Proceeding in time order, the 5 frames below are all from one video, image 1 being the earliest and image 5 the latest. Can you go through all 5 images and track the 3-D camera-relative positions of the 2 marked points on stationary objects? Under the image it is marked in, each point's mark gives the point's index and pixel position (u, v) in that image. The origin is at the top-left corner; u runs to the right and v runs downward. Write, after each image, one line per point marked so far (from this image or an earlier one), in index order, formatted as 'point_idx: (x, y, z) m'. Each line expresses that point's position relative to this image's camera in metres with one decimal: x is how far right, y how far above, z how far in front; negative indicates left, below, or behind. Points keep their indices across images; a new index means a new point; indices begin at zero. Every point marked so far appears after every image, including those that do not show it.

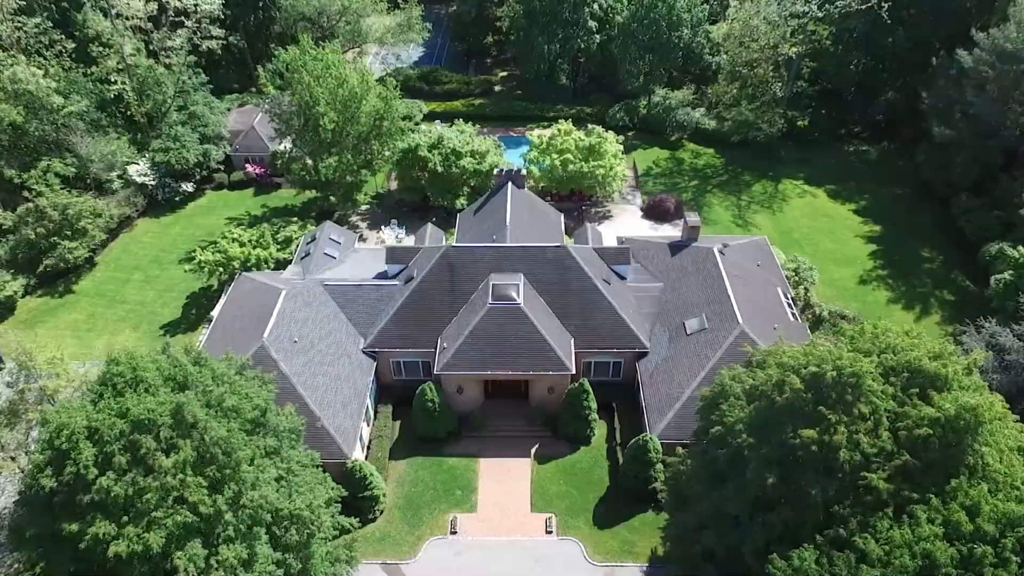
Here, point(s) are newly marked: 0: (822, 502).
0: (+8.5, -5.9, +18.0) m
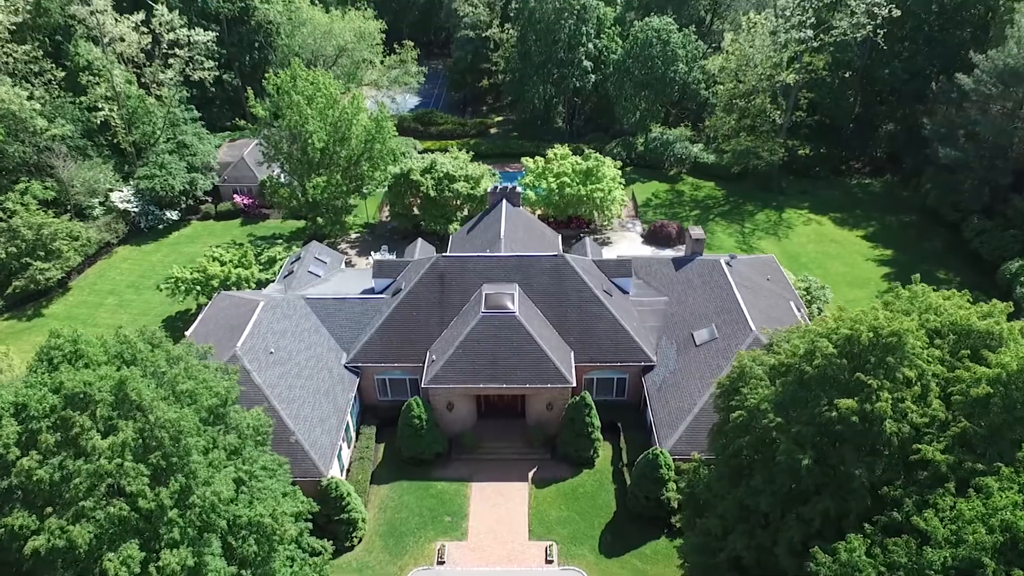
0: (+8.3, -4.6, +15.4) m
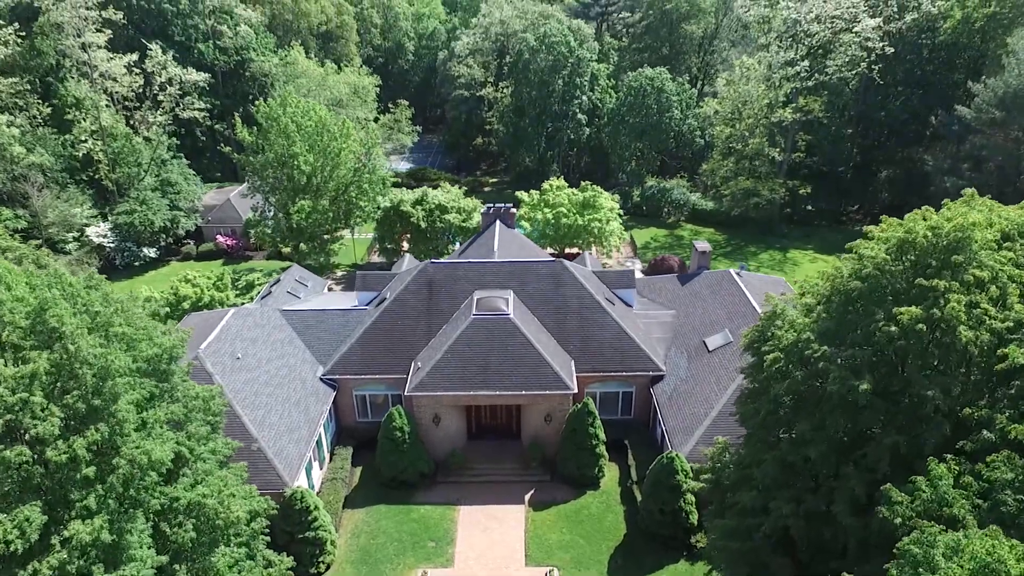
0: (+8.2, -2.2, +12.5) m
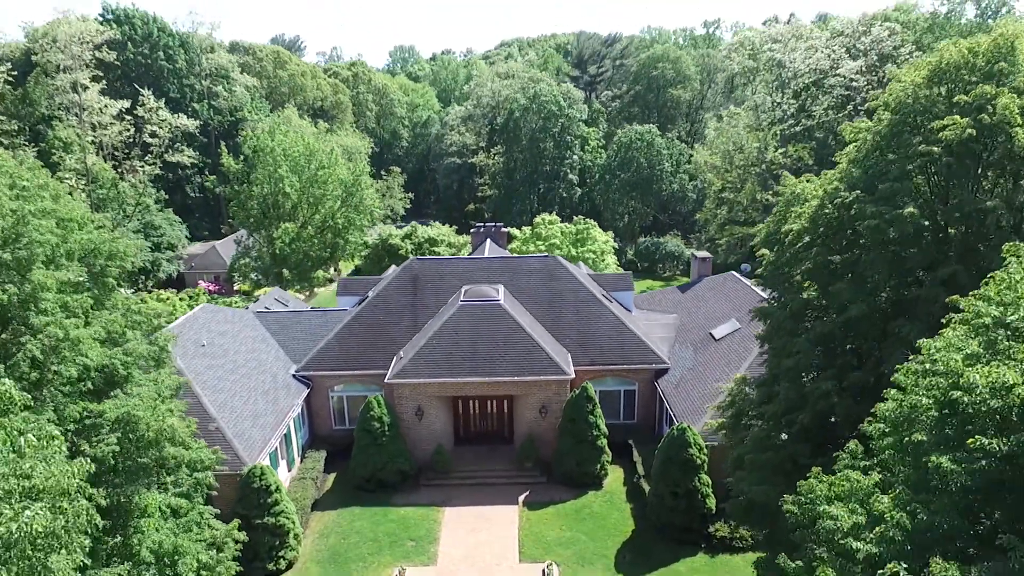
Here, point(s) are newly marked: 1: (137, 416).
0: (+8.1, +1.1, +10.6) m
1: (-7.7, -2.7, +13.6) m
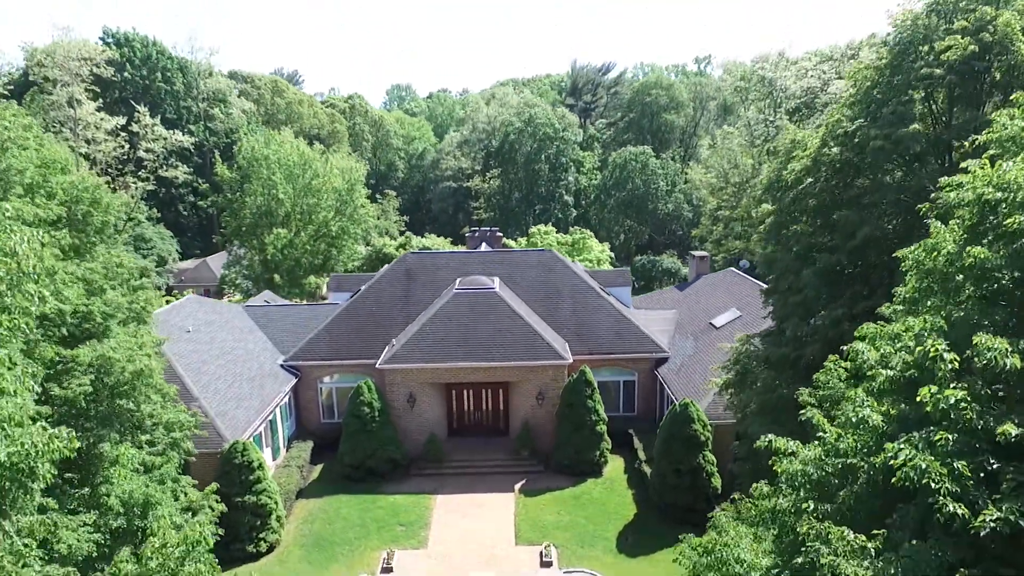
0: (+8.0, +2.6, +10.3) m
1: (-7.7, -1.4, +12.9) m
